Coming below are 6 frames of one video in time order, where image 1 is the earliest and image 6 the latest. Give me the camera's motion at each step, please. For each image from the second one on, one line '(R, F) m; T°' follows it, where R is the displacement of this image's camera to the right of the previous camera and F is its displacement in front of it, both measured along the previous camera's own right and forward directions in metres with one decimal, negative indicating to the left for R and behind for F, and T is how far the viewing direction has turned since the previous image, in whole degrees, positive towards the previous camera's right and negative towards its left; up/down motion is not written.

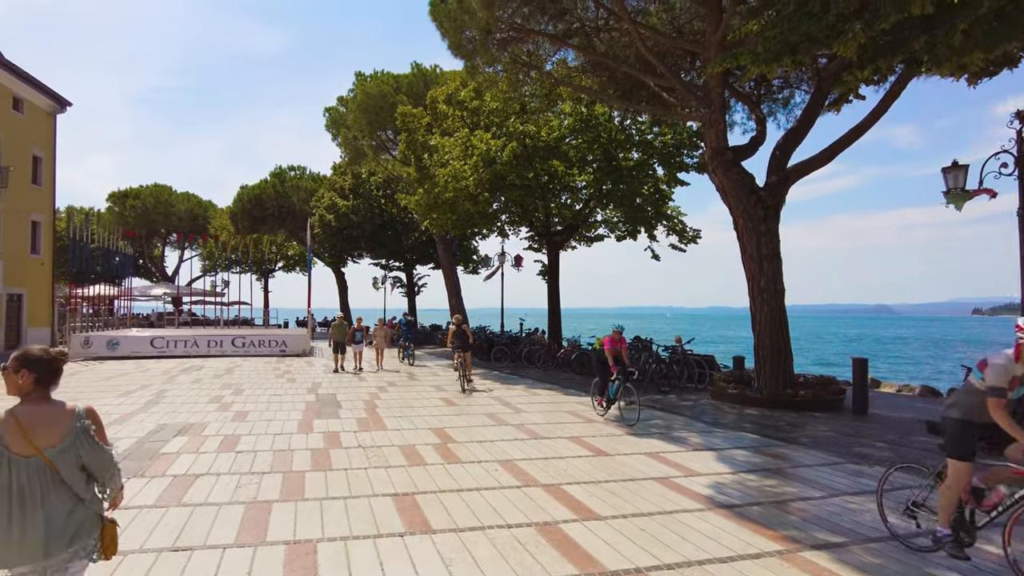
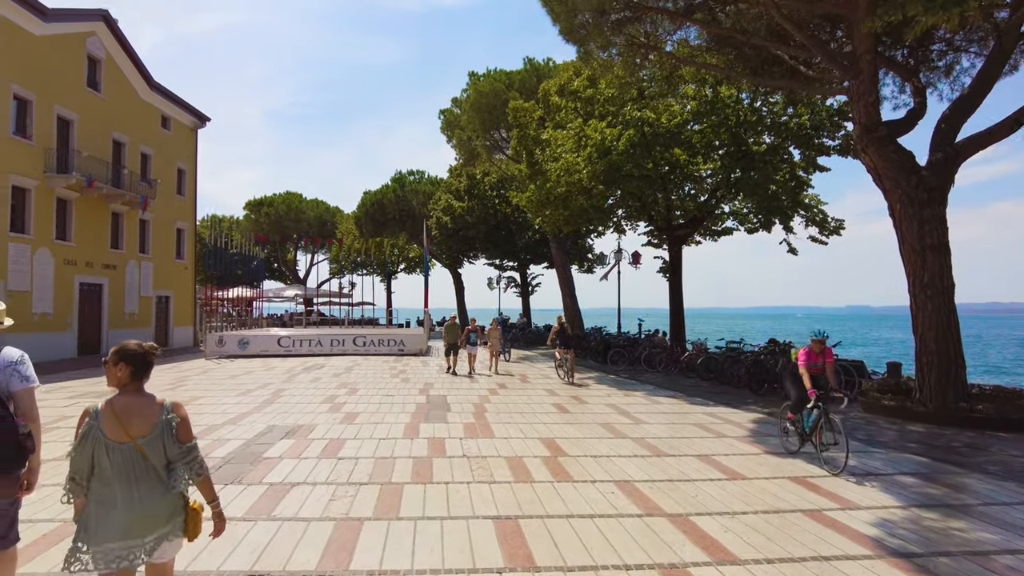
(0.0, +0.8) m; -10°
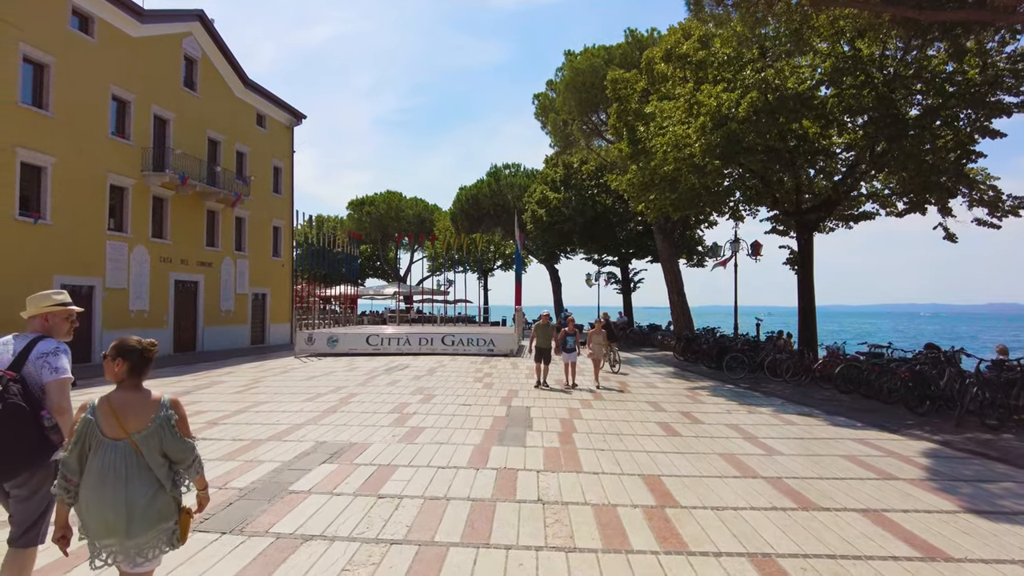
(+0.1, +1.9) m; -9°
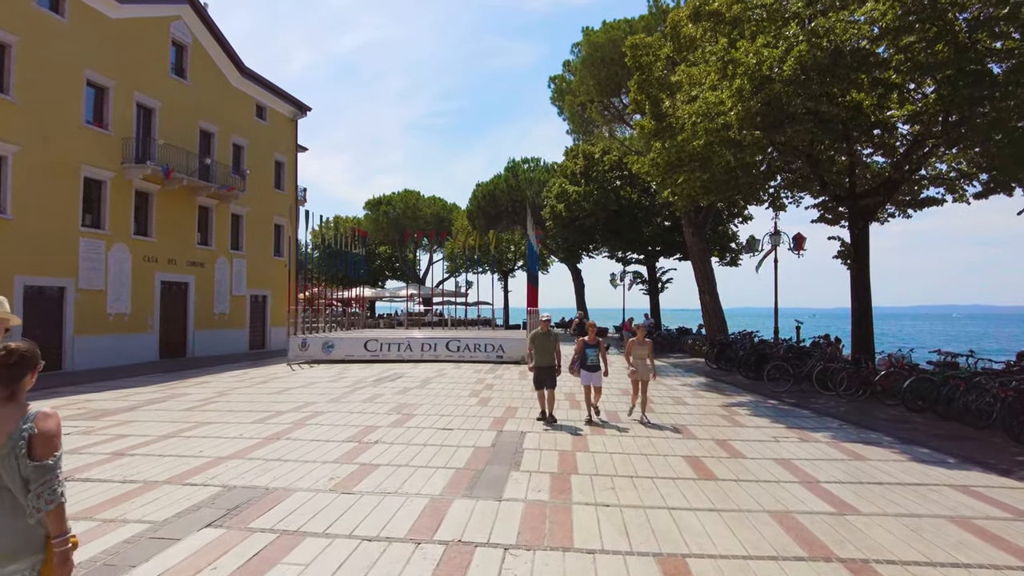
(+0.5, +2.2) m; -2°
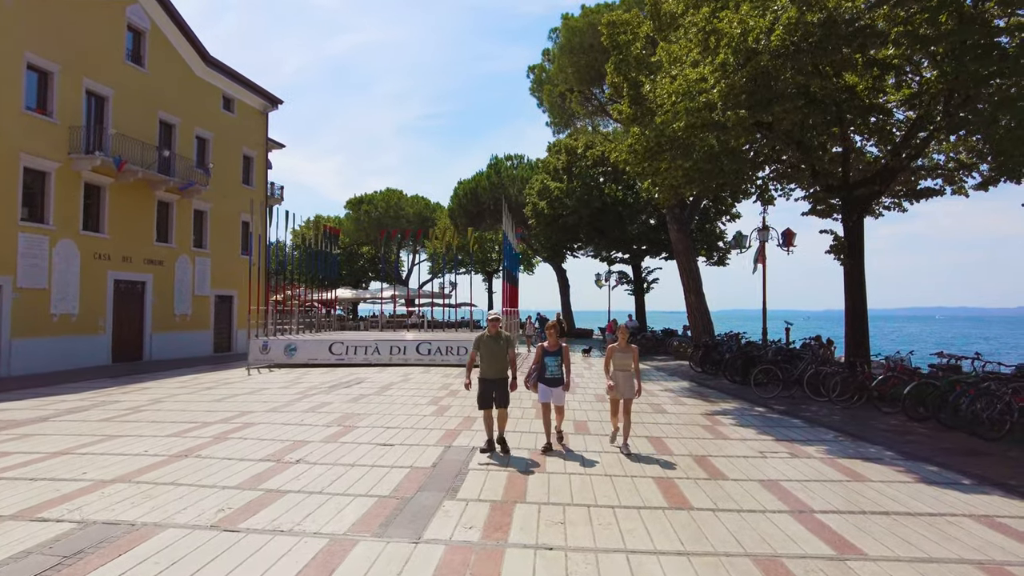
(+0.5, +1.2) m; +1°
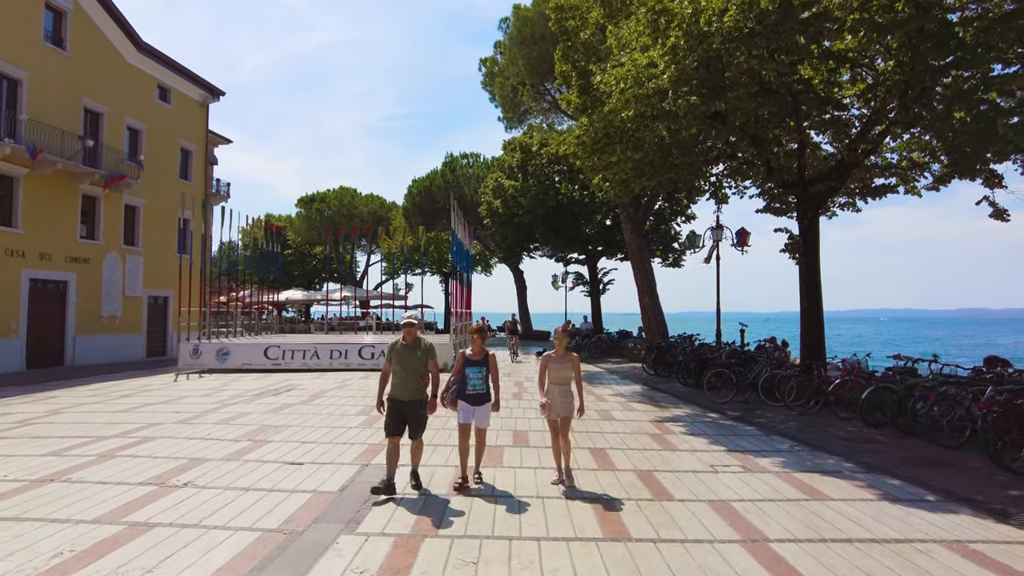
(+0.4, +0.8) m; +3°
